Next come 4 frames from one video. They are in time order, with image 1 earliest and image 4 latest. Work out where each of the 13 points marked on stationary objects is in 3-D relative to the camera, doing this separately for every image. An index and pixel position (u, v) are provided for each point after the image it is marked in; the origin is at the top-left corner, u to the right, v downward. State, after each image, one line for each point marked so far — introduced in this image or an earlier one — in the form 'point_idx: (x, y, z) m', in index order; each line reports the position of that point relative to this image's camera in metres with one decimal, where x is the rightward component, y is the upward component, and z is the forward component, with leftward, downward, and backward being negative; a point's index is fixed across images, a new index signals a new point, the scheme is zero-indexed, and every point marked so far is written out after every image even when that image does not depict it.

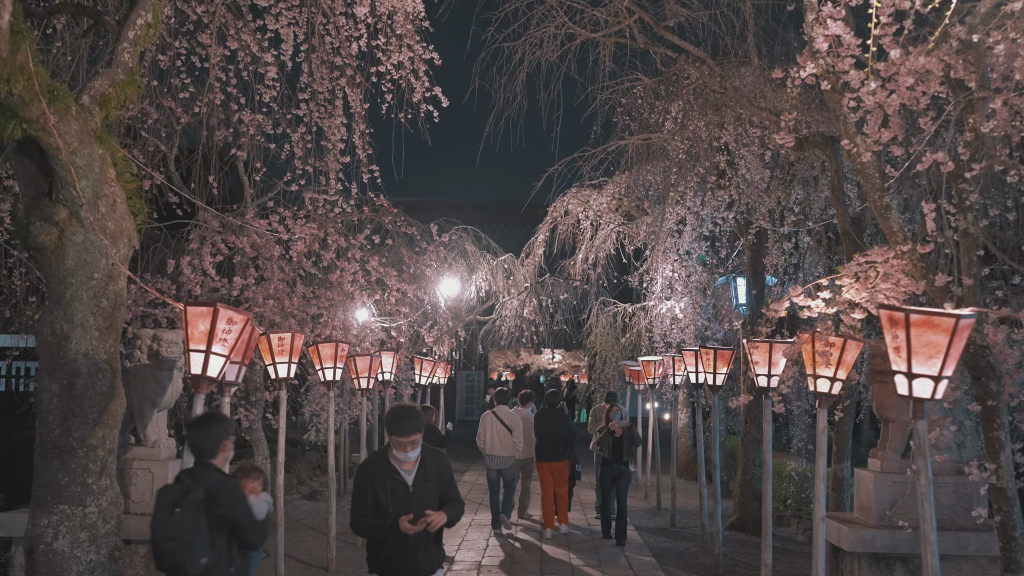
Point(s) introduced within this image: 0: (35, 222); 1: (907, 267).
0: (-3.2, +0.4, +5.9) m
1: (+2.8, +0.2, +6.2) m
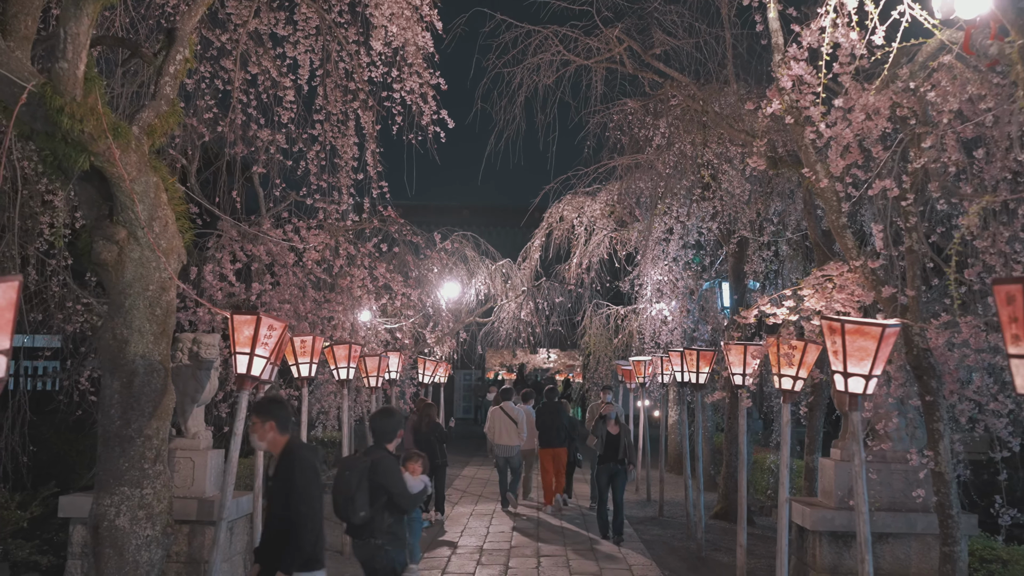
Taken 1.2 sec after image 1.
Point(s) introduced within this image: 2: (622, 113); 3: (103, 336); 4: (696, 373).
0: (-3.2, +0.4, +6.7) m
1: (+2.8, +0.1, +7.1) m
2: (+1.6, +2.5, +12.7) m
3: (-3.2, -0.4, +6.8) m
4: (+2.5, -1.2, +12.0) m
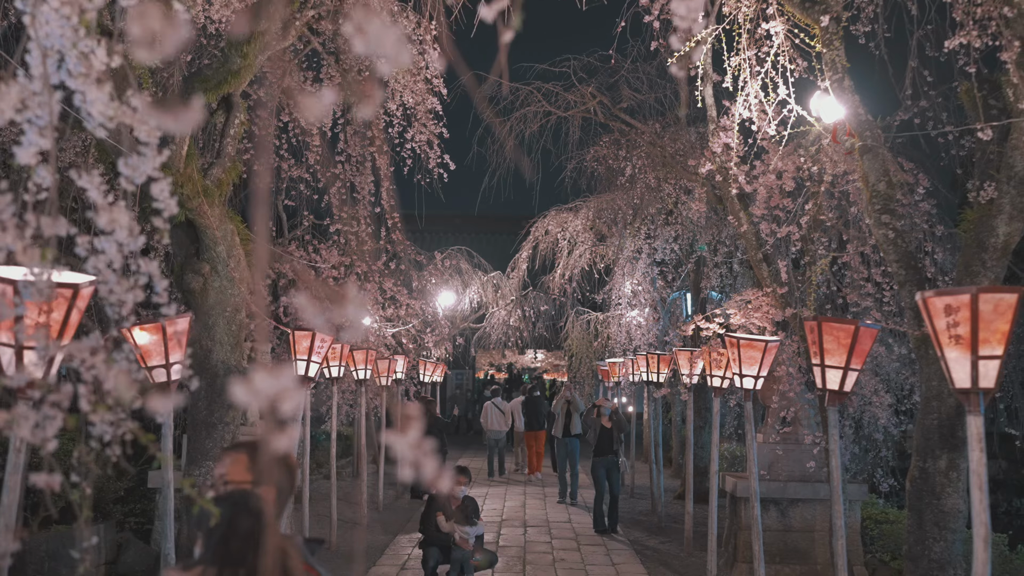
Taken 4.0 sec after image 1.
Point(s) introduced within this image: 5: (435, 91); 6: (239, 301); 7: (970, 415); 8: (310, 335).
0: (-3.3, +0.1, +8.8) m
1: (+2.7, -0.1, +9.3) m
2: (+1.4, +2.3, +14.8) m
3: (-3.3, -0.6, +8.9) m
4: (+2.4, -1.4, +14.2) m
5: (-1.1, +2.7, +11.8) m
6: (-2.8, -0.1, +9.0) m
7: (+2.1, -0.6, +4.1) m
8: (-2.0, -0.5, +8.8) m
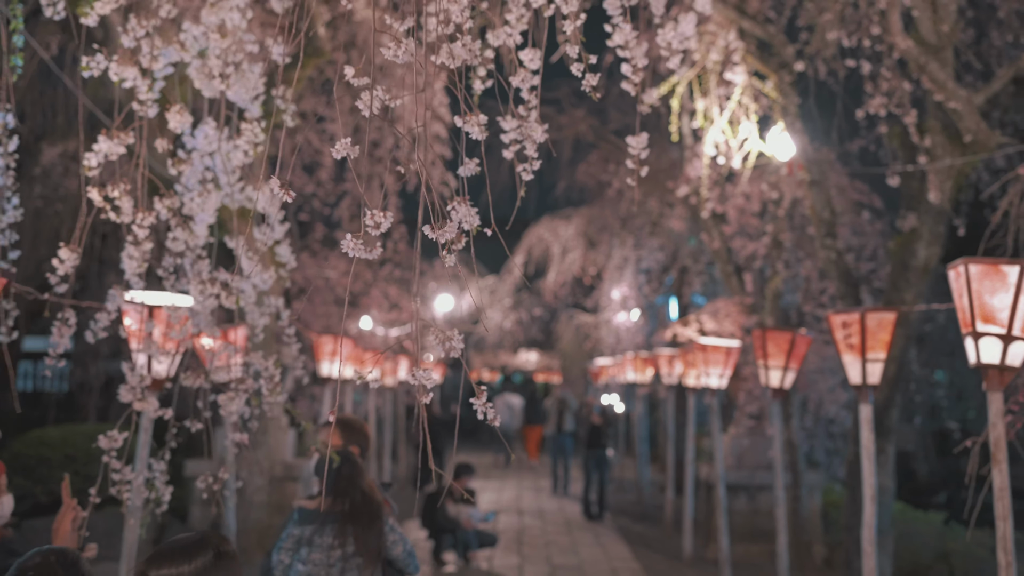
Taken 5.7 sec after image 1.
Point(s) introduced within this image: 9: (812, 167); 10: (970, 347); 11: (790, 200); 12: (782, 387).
0: (-3.3, 0.0, +10.0) m
1: (+2.7, -0.3, +10.5) m
2: (+1.4, +2.2, +16.0) m
3: (-3.3, -0.7, +10.1) m
4: (+2.3, -1.5, +15.4) m
5: (-1.1, +2.6, +13.0) m
6: (-2.8, -0.3, +10.2) m
7: (+2.1, -0.7, +5.3) m
8: (-2.0, -0.6, +9.9) m
9: (+3.0, +1.2, +8.6) m
10: (+2.1, -0.3, +4.0) m
11: (+3.1, +1.0, +9.8) m
12: (+2.1, -0.8, +6.7) m
